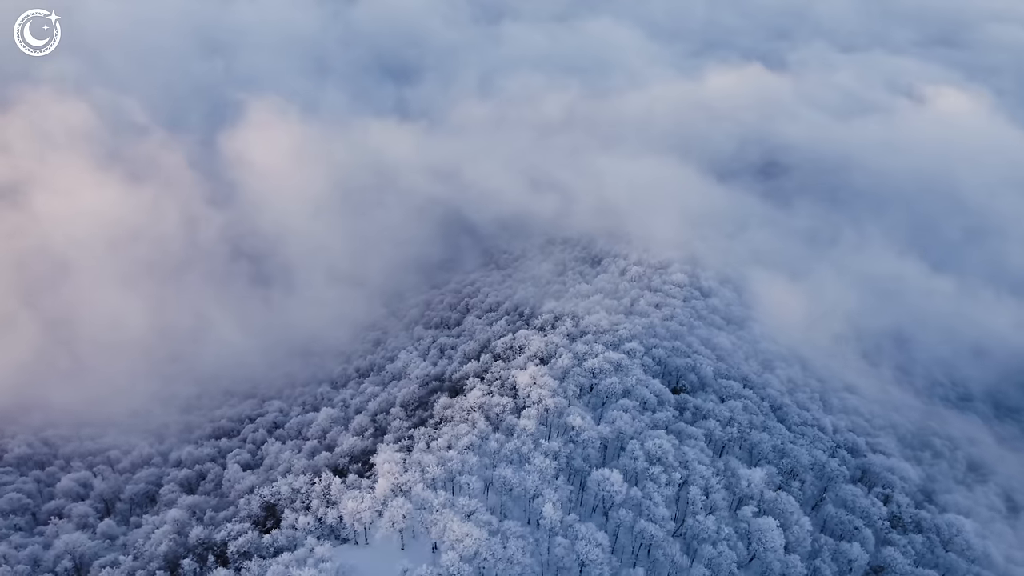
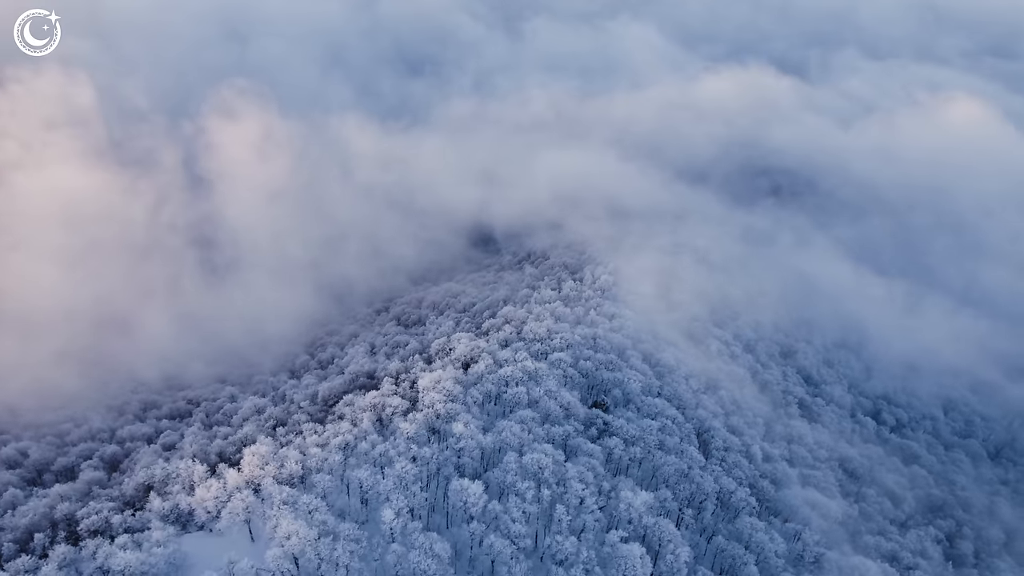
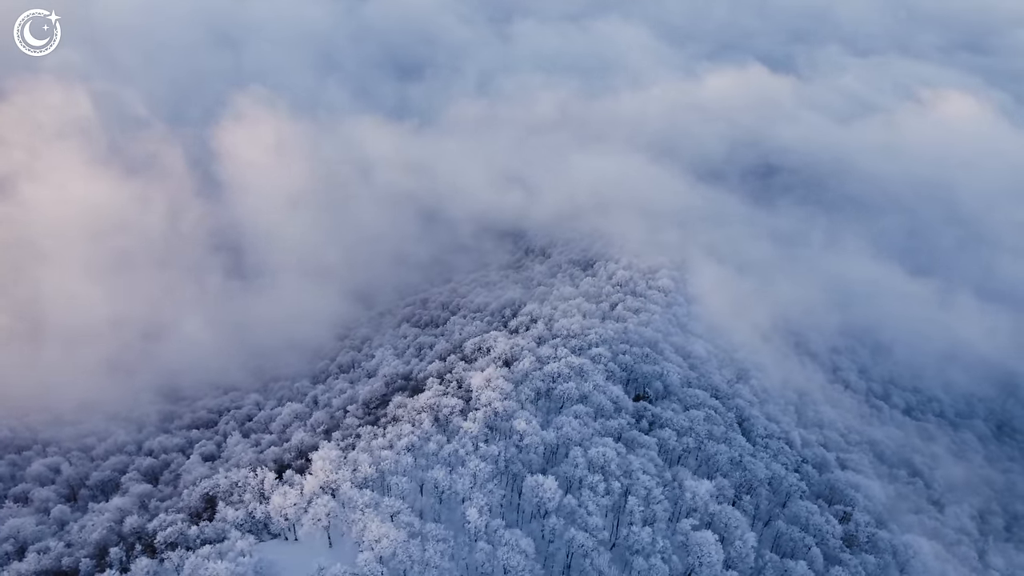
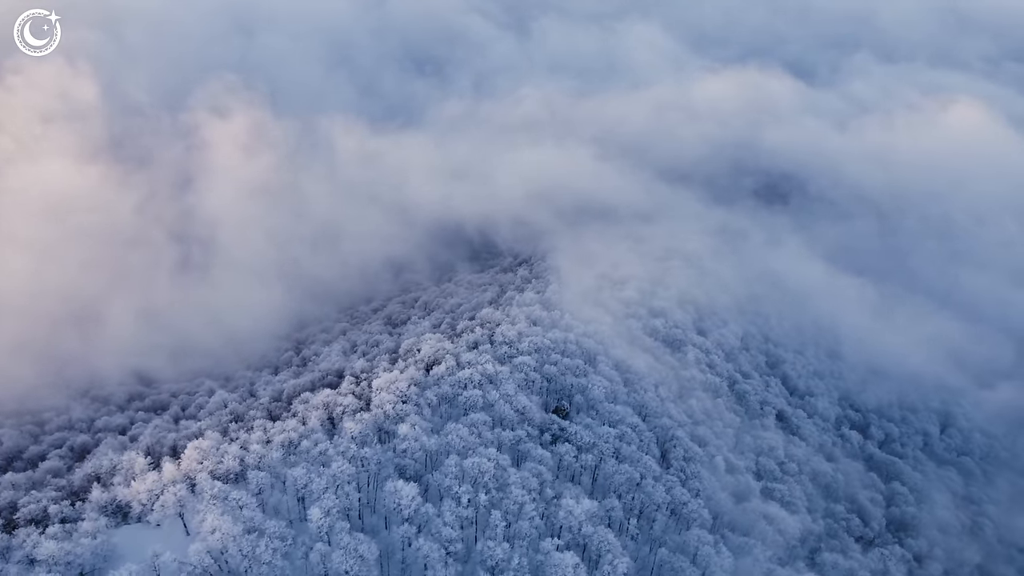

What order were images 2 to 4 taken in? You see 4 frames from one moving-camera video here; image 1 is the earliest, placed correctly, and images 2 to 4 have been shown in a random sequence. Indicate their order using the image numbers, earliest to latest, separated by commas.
3, 2, 4
